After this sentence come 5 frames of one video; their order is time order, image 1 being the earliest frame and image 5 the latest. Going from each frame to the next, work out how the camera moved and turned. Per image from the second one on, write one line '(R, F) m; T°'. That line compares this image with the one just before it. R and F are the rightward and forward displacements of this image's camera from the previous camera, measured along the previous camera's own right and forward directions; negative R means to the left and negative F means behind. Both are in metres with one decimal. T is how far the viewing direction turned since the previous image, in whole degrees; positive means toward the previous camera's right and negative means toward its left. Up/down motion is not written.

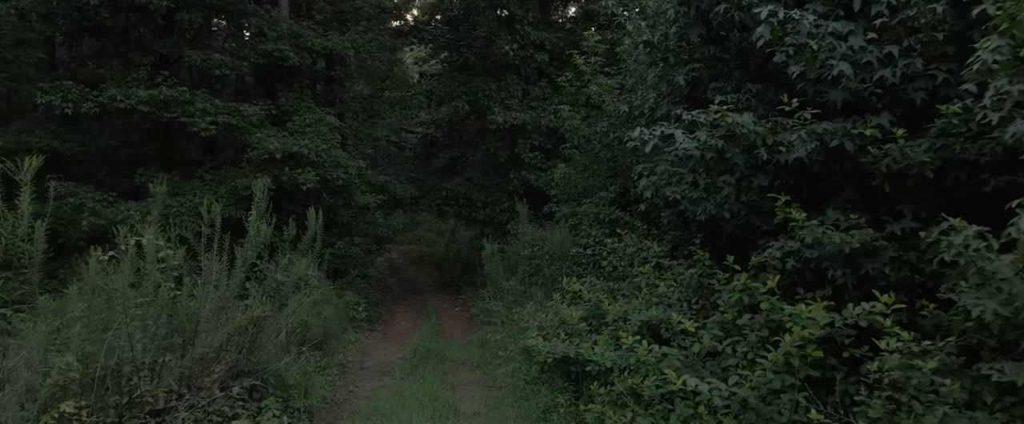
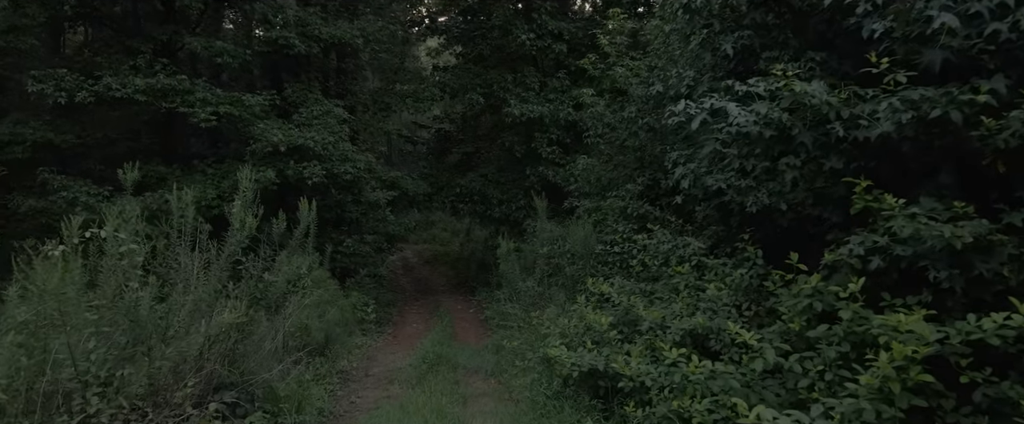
(0.0, +1.0) m; -1°
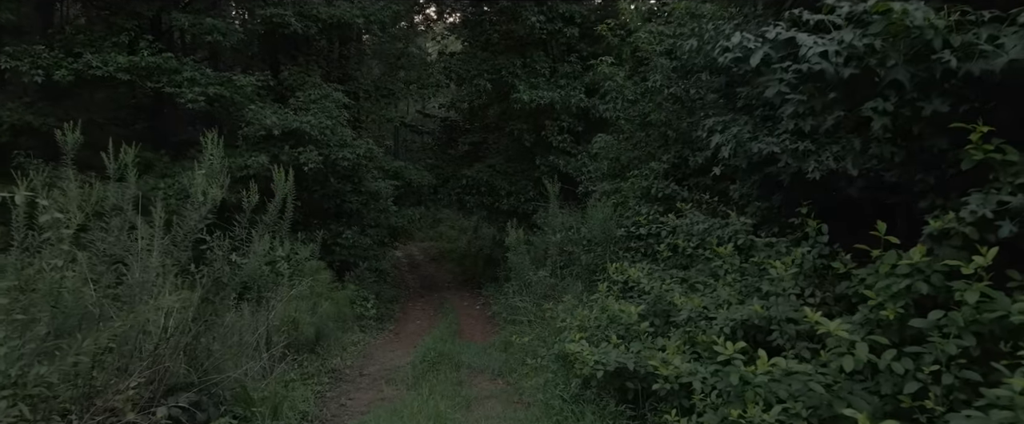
(0.0, +1.1) m; -1°
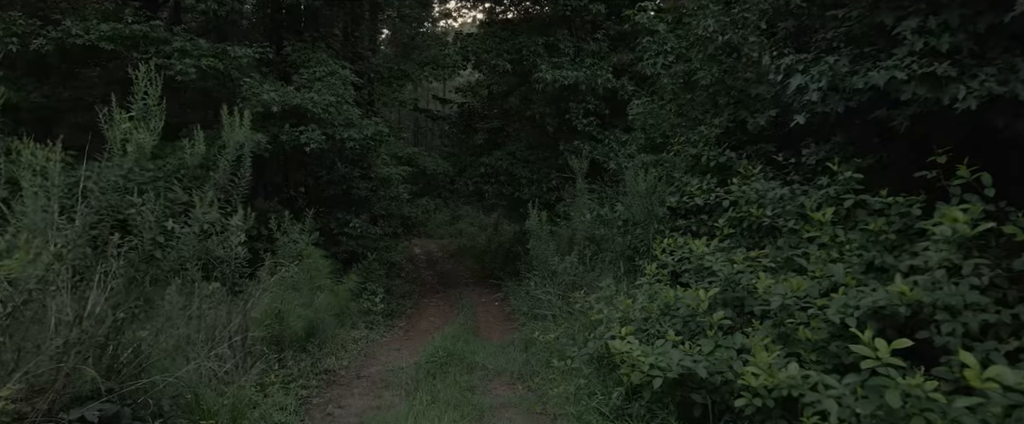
(0.0, +1.5) m; -1°
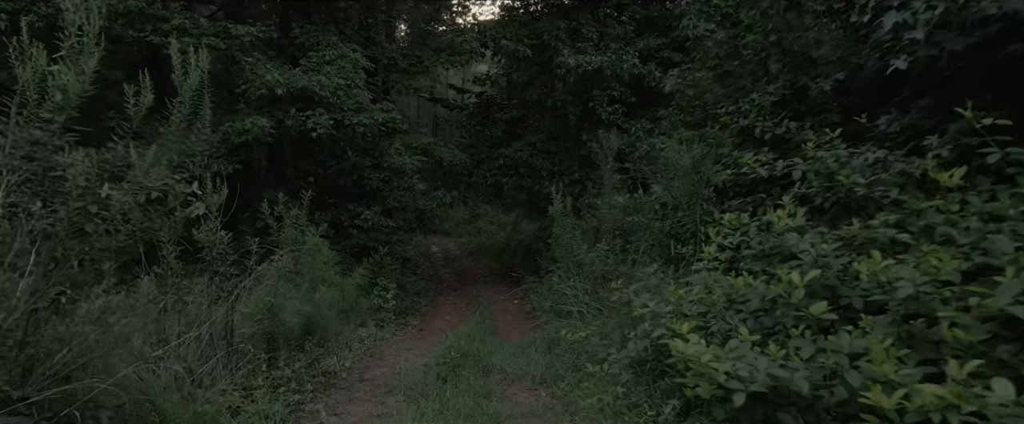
(0.0, +1.0) m; -1°
